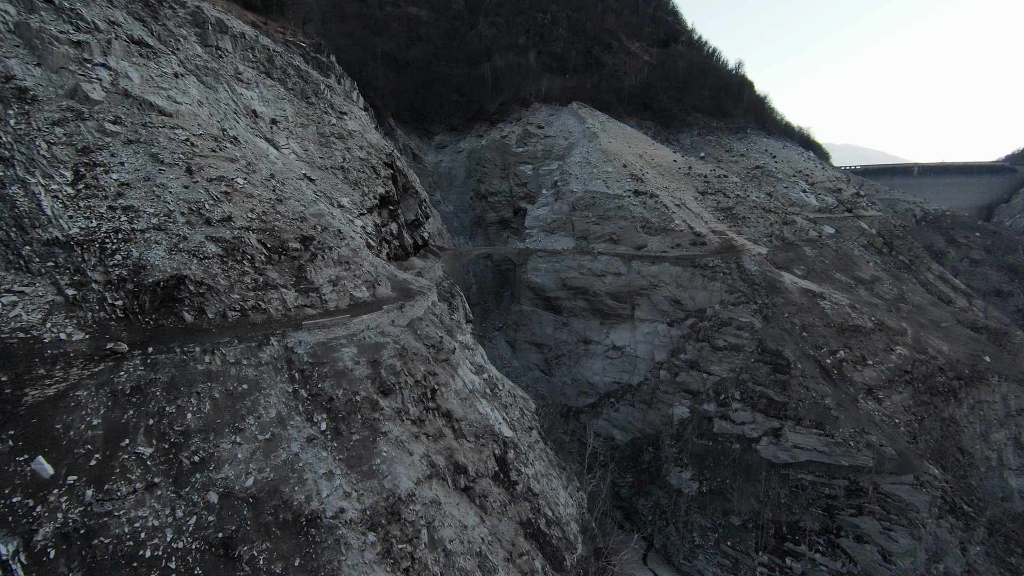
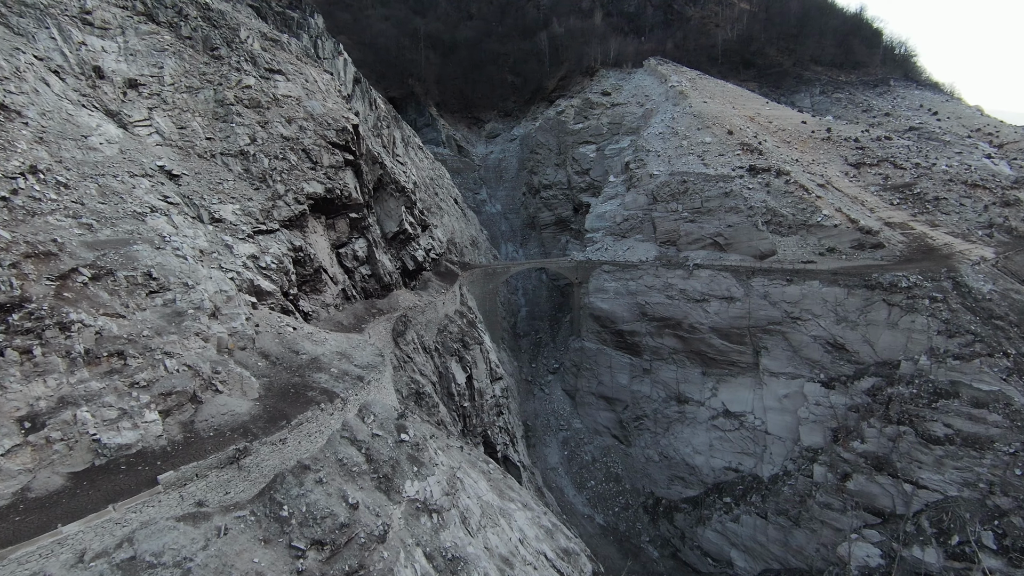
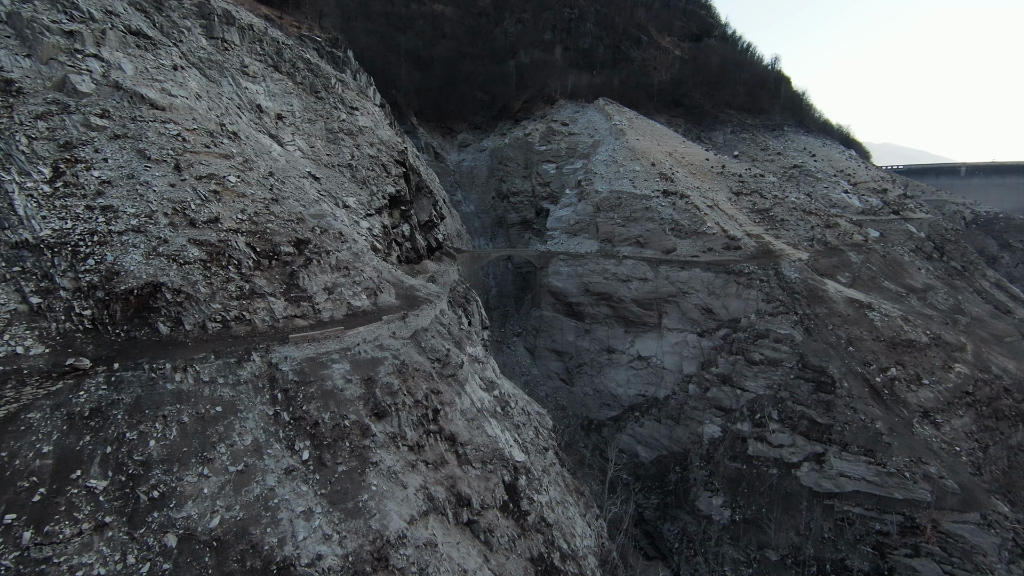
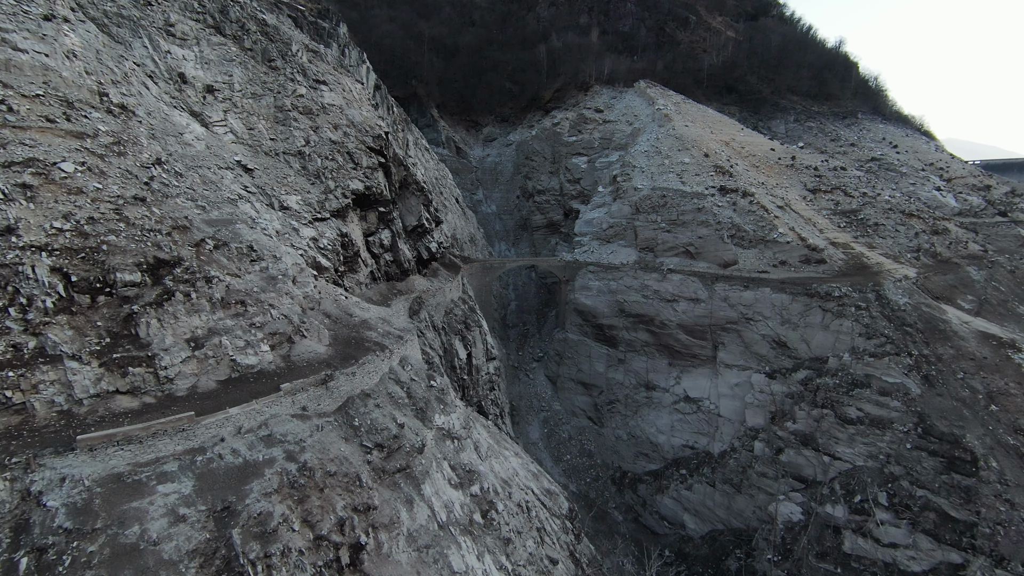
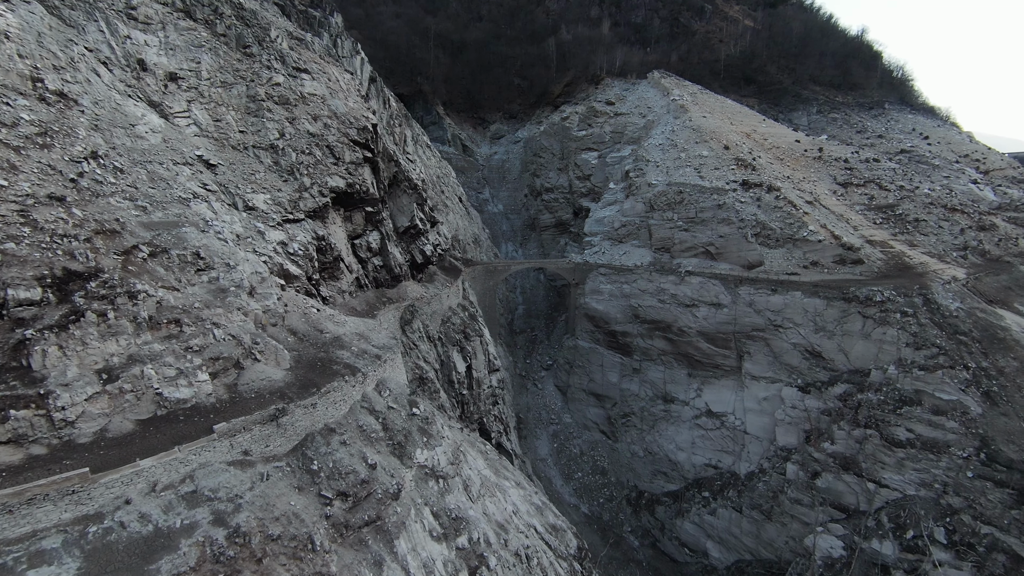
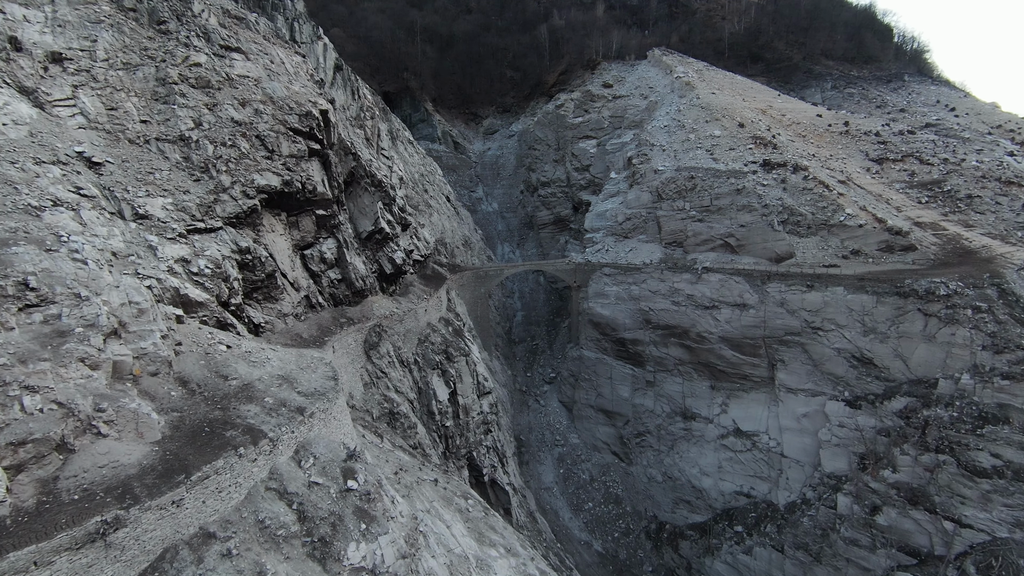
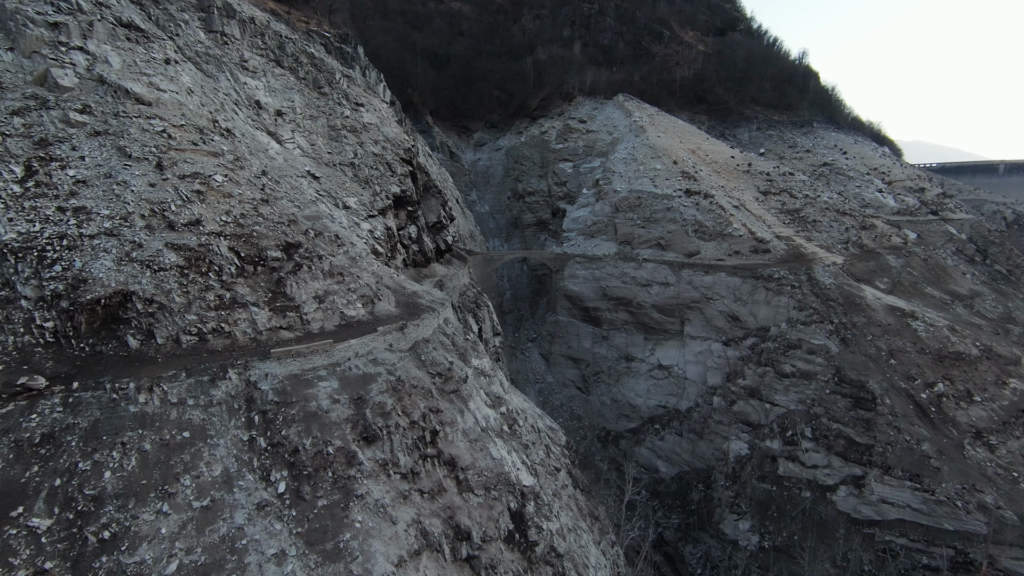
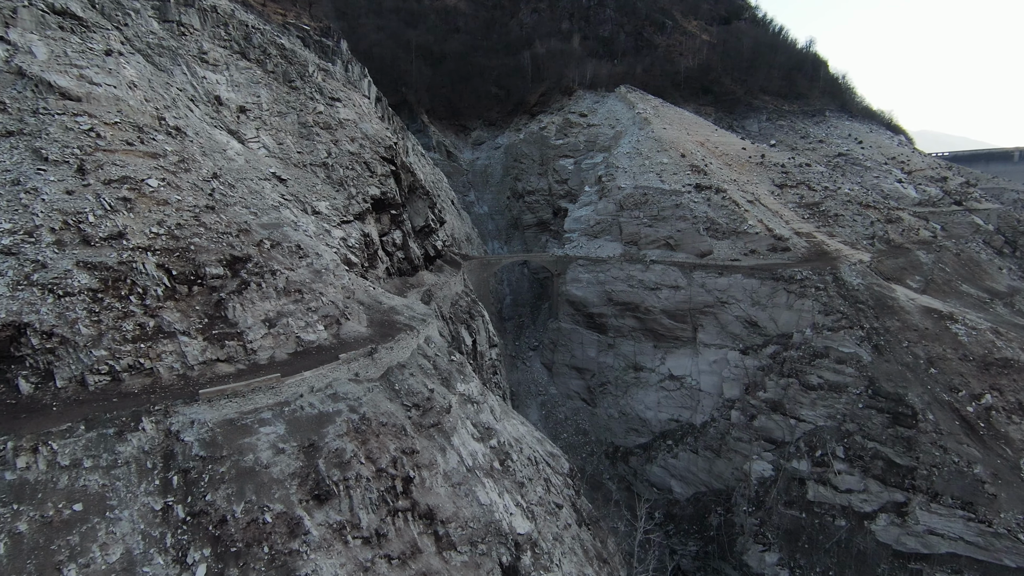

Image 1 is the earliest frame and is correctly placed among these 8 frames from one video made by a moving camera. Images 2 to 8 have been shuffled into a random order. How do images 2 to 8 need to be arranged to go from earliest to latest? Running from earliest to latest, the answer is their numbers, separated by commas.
3, 7, 8, 4, 5, 2, 6
